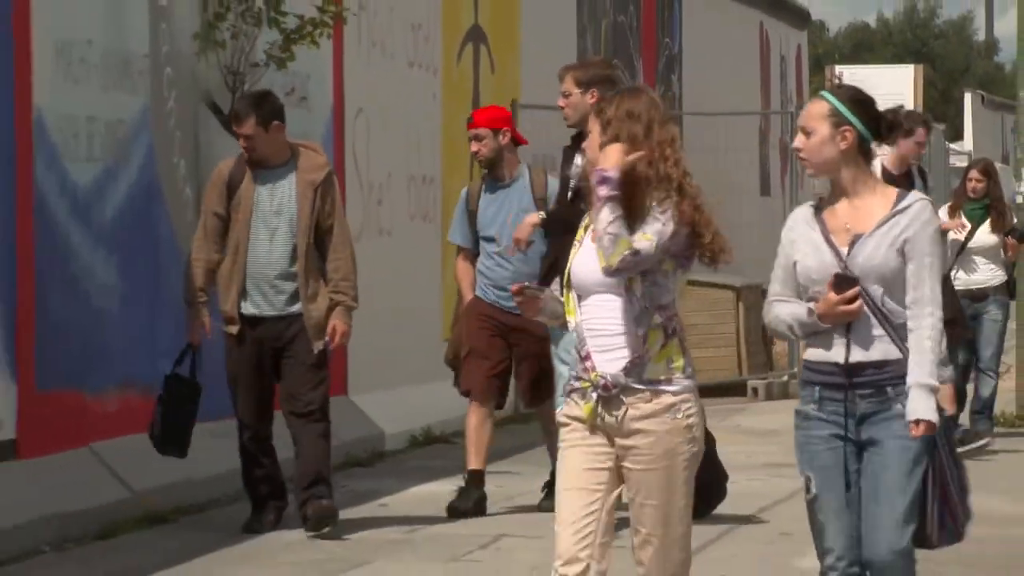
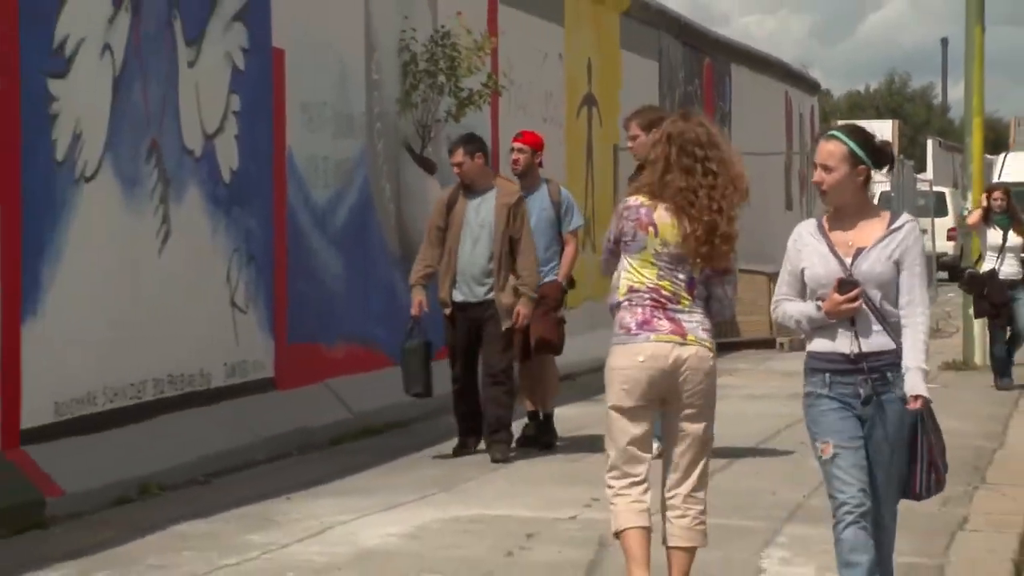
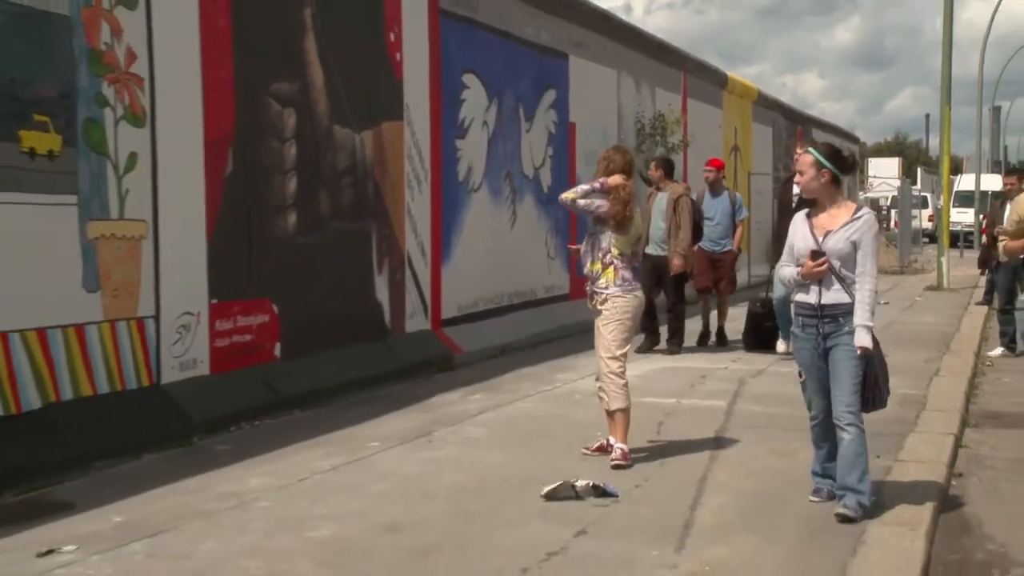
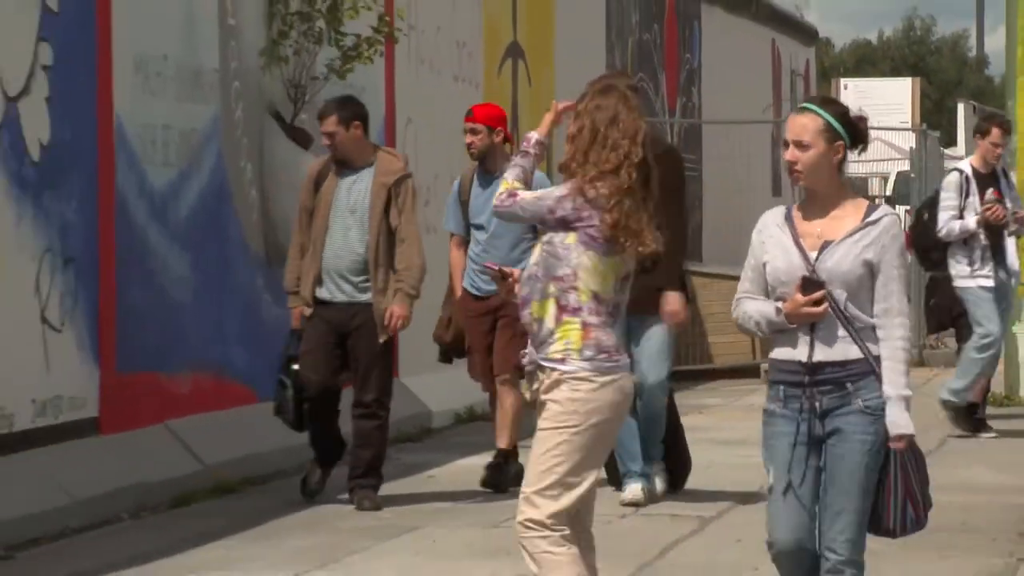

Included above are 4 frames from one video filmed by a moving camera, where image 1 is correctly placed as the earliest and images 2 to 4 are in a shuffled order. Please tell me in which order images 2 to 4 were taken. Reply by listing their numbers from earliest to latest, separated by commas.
4, 2, 3
